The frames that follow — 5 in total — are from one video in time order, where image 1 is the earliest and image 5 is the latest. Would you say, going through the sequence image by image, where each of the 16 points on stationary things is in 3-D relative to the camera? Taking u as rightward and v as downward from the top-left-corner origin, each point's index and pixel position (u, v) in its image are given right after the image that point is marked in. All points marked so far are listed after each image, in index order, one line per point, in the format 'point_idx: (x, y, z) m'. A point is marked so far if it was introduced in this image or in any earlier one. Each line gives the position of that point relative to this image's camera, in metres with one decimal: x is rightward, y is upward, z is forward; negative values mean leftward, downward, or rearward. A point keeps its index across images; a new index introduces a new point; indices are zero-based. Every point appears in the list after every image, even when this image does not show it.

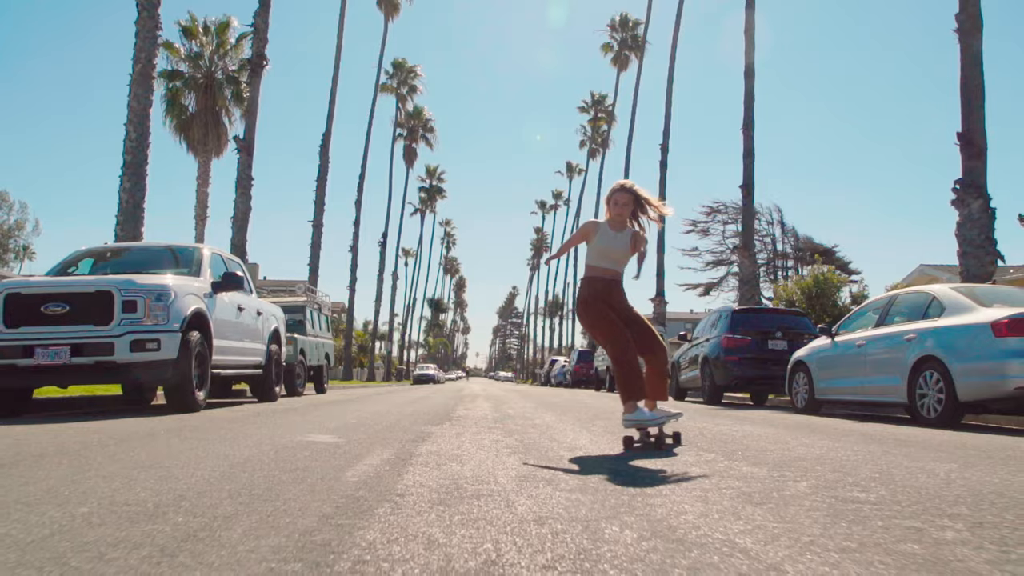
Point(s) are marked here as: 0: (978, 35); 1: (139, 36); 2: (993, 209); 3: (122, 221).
0: (+7.7, +4.2, +14.4) m
1: (-7.3, +5.0, +16.9) m
2: (+7.7, +1.3, +13.9) m
3: (-7.7, +1.3, +17.0) m
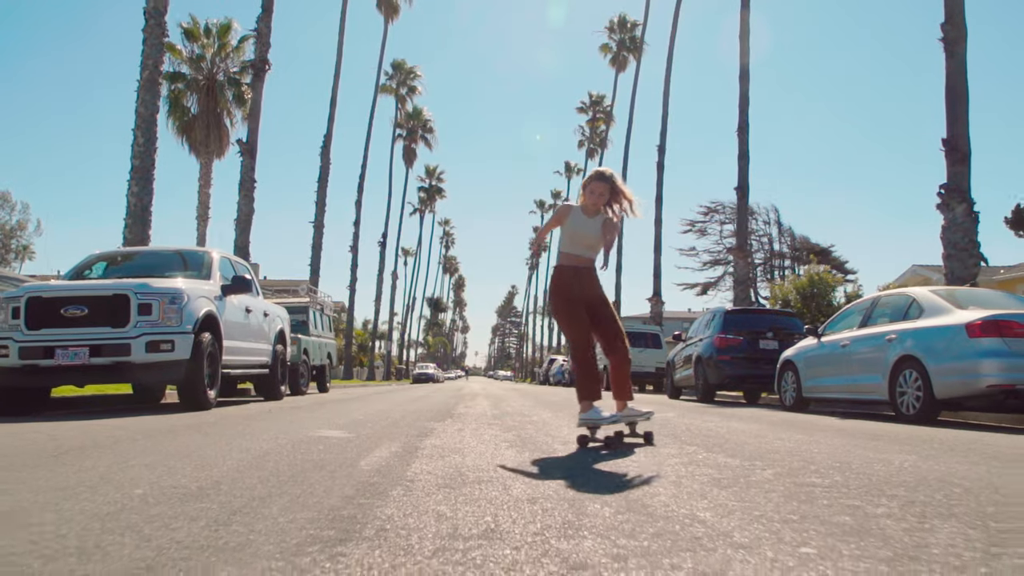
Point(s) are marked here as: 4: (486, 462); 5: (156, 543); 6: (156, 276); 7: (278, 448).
0: (+7.7, +4.2, +14.8) m
1: (-7.3, +4.9, +17.4) m
2: (+7.7, +1.2, +14.3) m
3: (-7.7, +1.3, +17.5) m
4: (-0.1, -0.9, +4.5) m
5: (-1.0, -0.7, +2.3) m
6: (-4.6, +0.2, +11.1) m
7: (-1.4, -0.9, +5.1) m
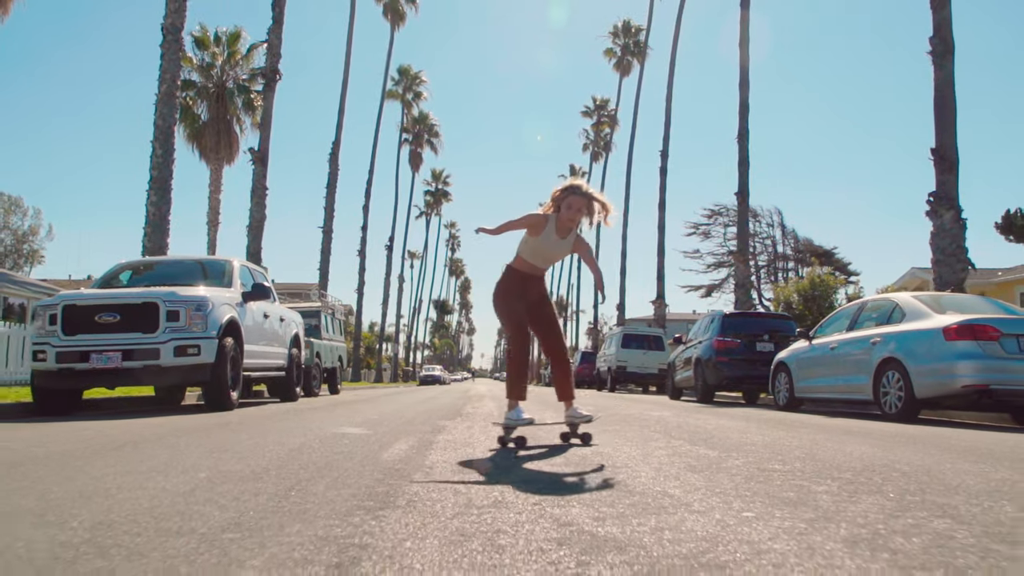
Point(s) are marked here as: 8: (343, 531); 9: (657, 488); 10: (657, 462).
0: (+7.8, +4.1, +15.4) m
1: (-7.2, +4.8, +18.0) m
2: (+7.8, +1.2, +14.9) m
3: (-7.6, +1.2, +18.1) m
4: (-0.1, -1.0, +5.1) m
5: (-1.0, -0.8, +3.0) m
6: (-4.6, +0.1, +11.8) m
7: (-1.3, -1.0, +5.7) m
8: (-0.5, -0.7, +2.6) m
9: (+0.6, -0.8, +3.5) m
10: (+0.7, -0.9, +4.4) m
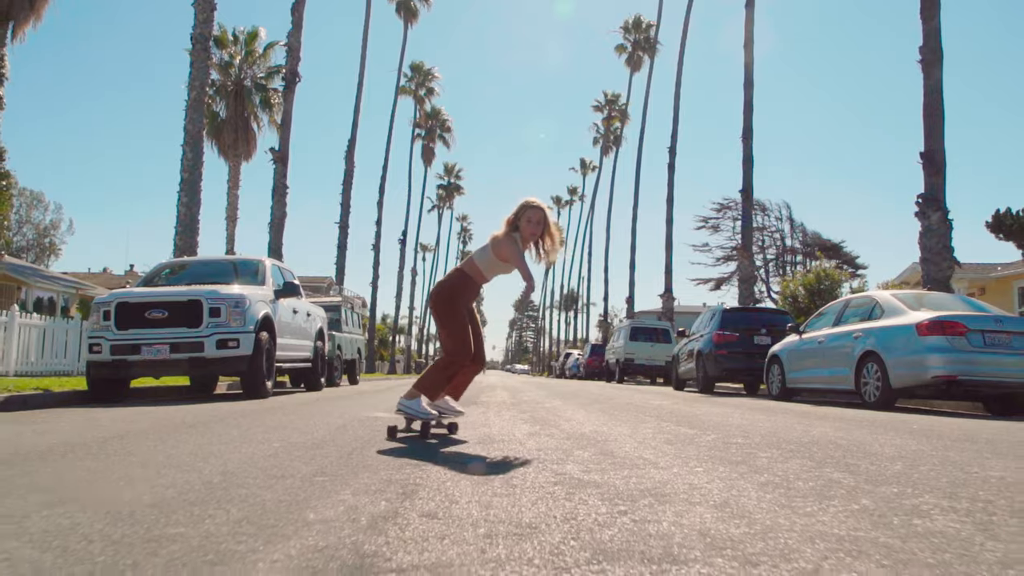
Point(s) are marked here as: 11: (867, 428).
0: (+8.0, +4.2, +16.3) m
1: (-7.0, +4.9, +19.1) m
2: (+8.0, +1.2, +15.8) m
3: (-7.3, +1.3, +19.2) m
4: (0.0, -1.0, +6.1) m
5: (-0.9, -0.8, +4.0) m
6: (-4.4, +0.1, +12.8) m
7: (-1.3, -1.0, +6.7) m
8: (-0.5, -0.8, +3.6) m
9: (+0.6, -0.9, +4.5) m
10: (+0.8, -0.9, +5.4) m
11: (+2.7, -1.1, +6.6) m
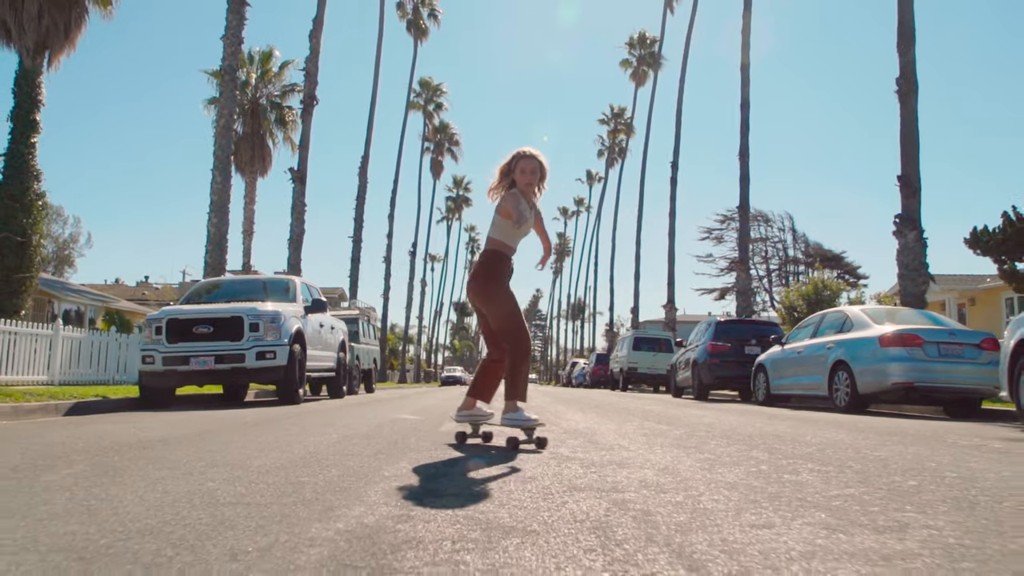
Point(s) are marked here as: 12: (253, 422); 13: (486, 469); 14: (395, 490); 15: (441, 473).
0: (+8.1, +3.9, +17.6) m
1: (-6.8, +4.6, +20.5) m
2: (+8.1, +1.0, +17.1) m
3: (-7.2, +0.9, +20.6) m
4: (0.0, -1.2, +7.4) m
5: (-0.9, -1.0, +5.3) m
6: (-4.3, -0.2, +14.2) m
7: (-1.2, -1.2, +8.1) m
8: (-0.4, -0.9, +4.9) m
9: (+0.7, -1.0, +5.8) m
10: (+0.9, -1.1, +6.7) m
11: (+2.7, -1.2, +7.9) m
12: (-2.3, -1.2, +7.9) m
13: (-0.1, -0.9, +4.0) m
14: (-0.5, -0.8, +3.4) m
15: (-0.3, -0.9, +4.0) m
